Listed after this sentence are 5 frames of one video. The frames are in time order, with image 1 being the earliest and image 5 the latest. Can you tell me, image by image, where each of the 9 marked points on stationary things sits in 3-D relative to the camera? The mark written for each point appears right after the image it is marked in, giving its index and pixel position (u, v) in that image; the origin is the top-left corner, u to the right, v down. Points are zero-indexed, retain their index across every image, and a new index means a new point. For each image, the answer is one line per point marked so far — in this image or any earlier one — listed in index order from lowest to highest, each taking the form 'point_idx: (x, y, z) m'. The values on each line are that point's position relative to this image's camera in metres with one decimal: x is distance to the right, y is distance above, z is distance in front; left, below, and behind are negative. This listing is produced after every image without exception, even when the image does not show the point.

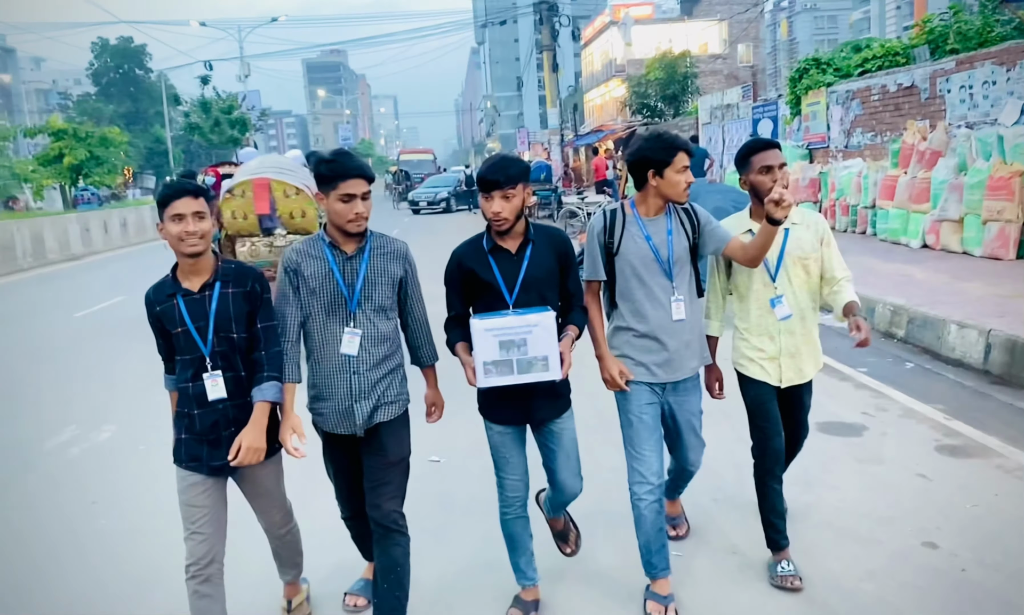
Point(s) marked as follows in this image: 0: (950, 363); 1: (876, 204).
0: (+2.7, -0.3, +5.3) m
1: (+4.6, +1.4, +11.3) m
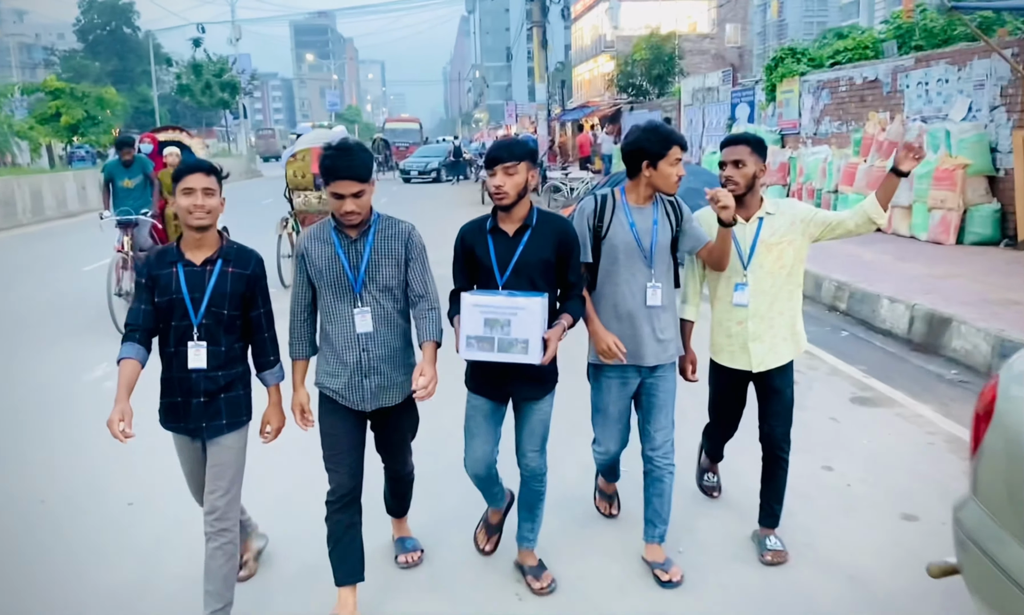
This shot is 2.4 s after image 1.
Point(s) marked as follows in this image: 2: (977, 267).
0: (+2.6, -0.2, +6.0) m
1: (+4.5, +1.7, +12.0) m
2: (+3.8, +0.3, +7.0) m
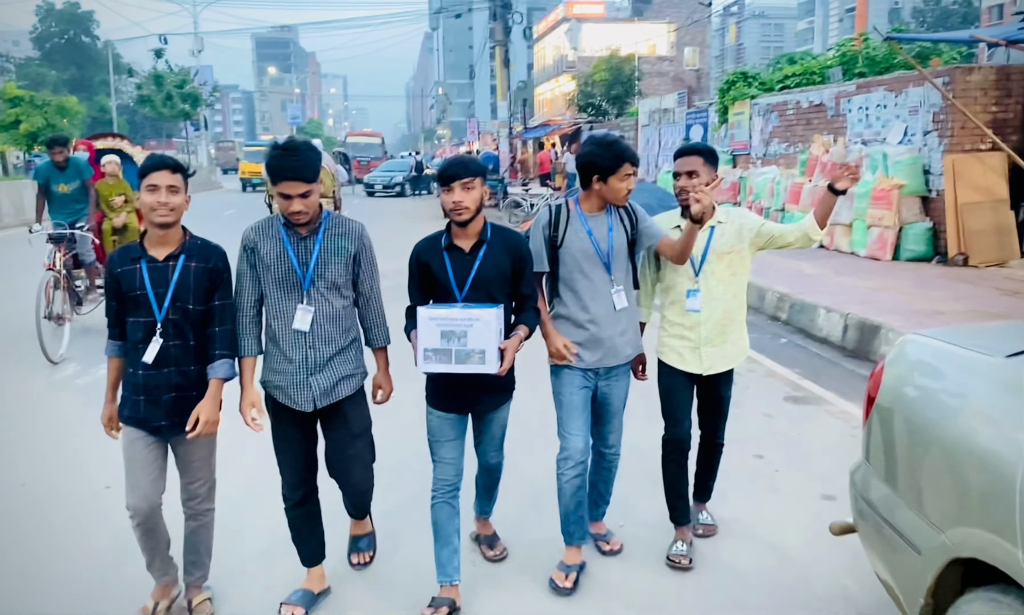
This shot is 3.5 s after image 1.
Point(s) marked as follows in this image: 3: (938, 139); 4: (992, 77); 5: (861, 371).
0: (+2.3, -0.2, +6.4) m
1: (+3.9, +1.5, +12.5) m
2: (+3.4, +0.2, +7.5) m
3: (+4.7, +1.9, +9.6) m
4: (+5.4, +2.6, +9.7) m
5: (+2.2, -0.4, +5.5) m
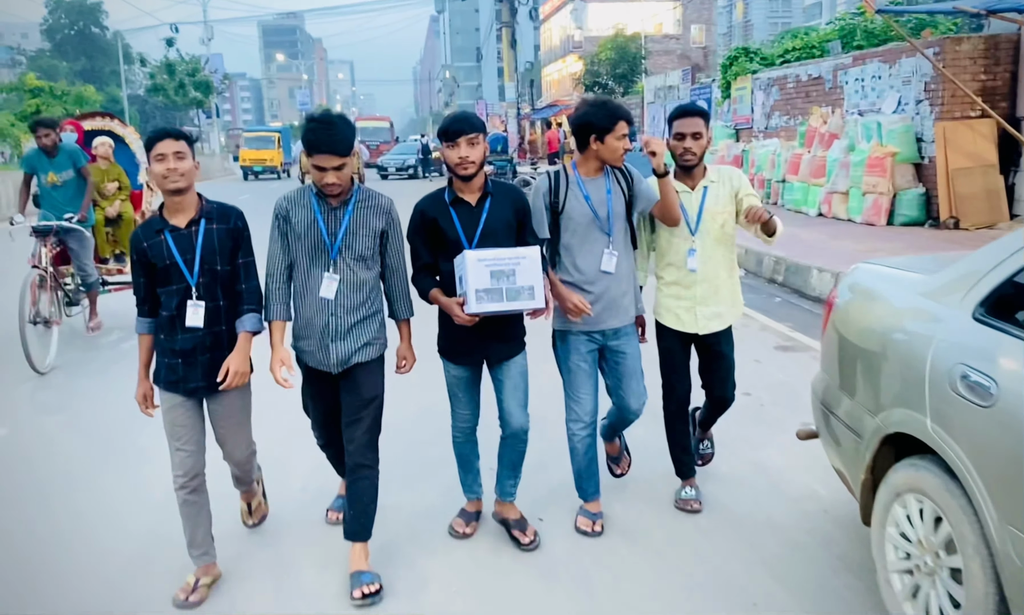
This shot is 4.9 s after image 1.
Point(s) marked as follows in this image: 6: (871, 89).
0: (+2.4, +0.1, +6.8) m
1: (+4.0, +1.9, +12.8) m
2: (+3.5, +0.6, +7.8) m
3: (+4.8, +2.3, +9.9) m
4: (+5.4, +3.0, +10.0) m
5: (+2.3, -0.1, +5.8) m
6: (+4.6, +2.8, +10.9) m
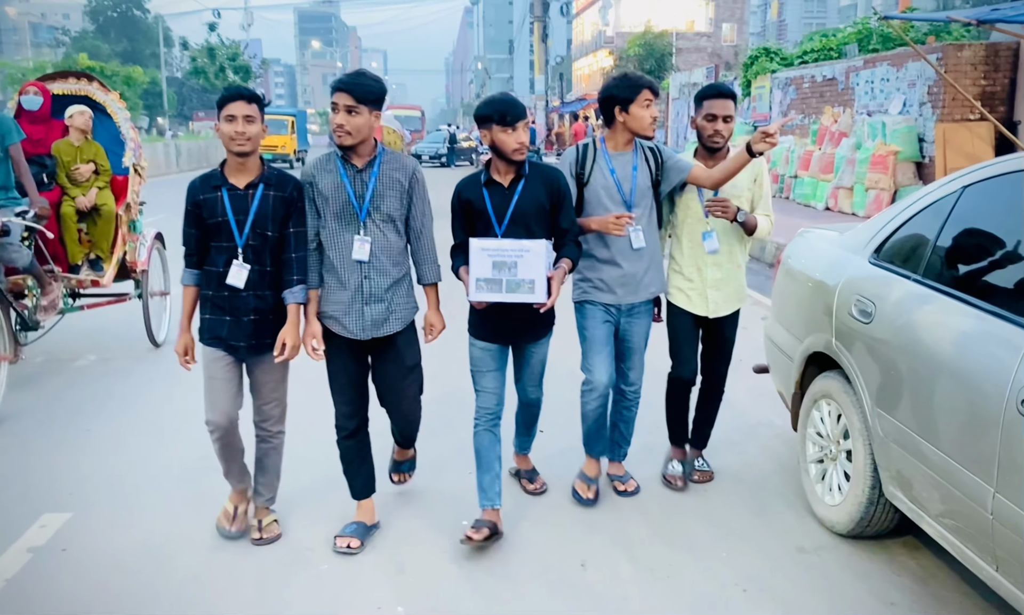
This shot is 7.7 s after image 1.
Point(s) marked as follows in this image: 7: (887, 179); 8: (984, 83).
0: (+2.5, +0.2, +7.4) m
1: (+4.4, +2.0, +13.3) m
2: (+3.7, +0.7, +8.4) m
3: (+5.1, +2.4, +10.4) m
4: (+5.8, +3.1, +10.5) m
5: (+2.4, 0.0, +6.4) m
6: (+4.9, +2.9, +11.4) m
7: (+4.7, +1.5, +10.6) m
8: (+5.9, +2.8, +10.6) m
